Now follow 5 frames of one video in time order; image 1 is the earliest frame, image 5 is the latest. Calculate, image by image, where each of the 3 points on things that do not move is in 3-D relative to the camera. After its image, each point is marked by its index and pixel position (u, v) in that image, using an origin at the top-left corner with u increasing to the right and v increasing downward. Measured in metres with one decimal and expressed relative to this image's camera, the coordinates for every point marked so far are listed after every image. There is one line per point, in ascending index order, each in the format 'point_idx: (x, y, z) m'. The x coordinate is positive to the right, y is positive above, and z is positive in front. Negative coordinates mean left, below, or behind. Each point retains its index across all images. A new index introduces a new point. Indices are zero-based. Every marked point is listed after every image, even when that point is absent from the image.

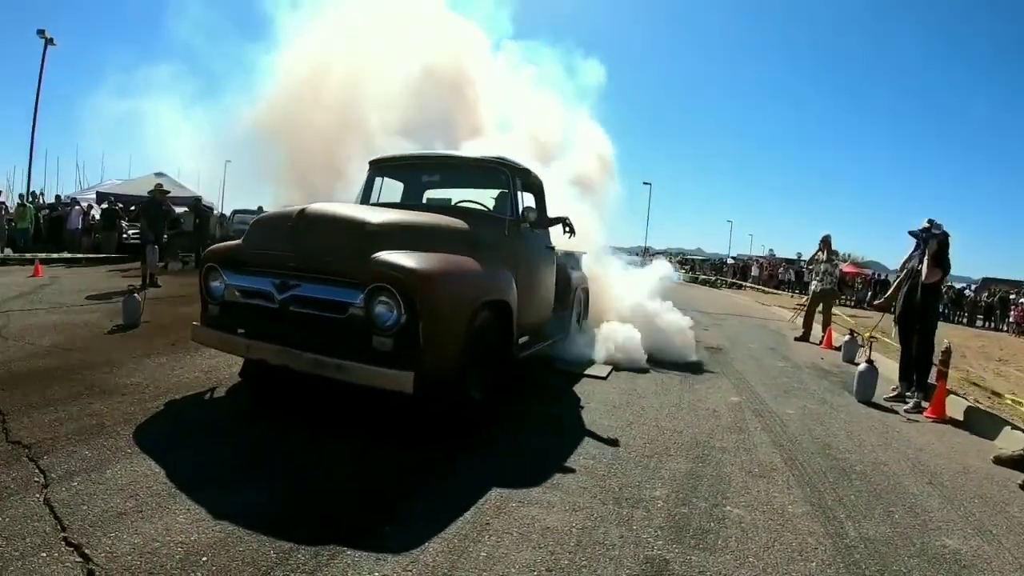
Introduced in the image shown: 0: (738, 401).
0: (+1.9, -1.0, +5.8) m
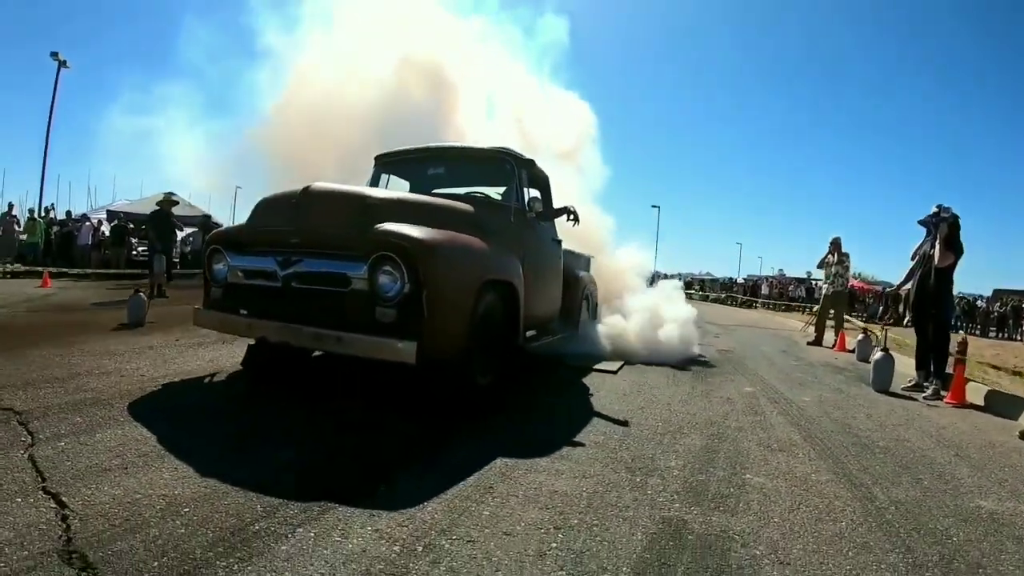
0: (+2.0, -0.8, +5.7) m
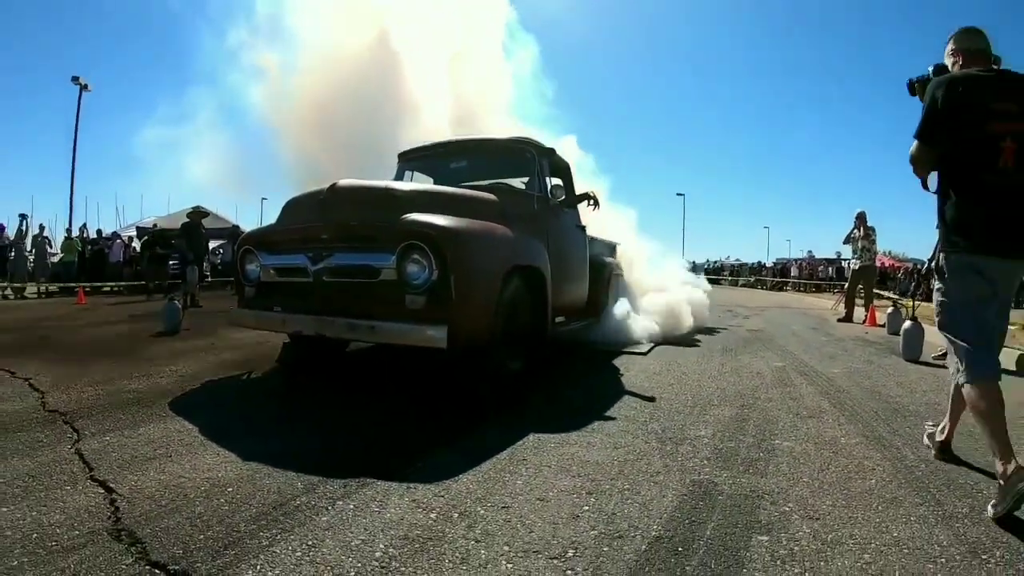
0: (+2.2, -0.6, +5.6) m
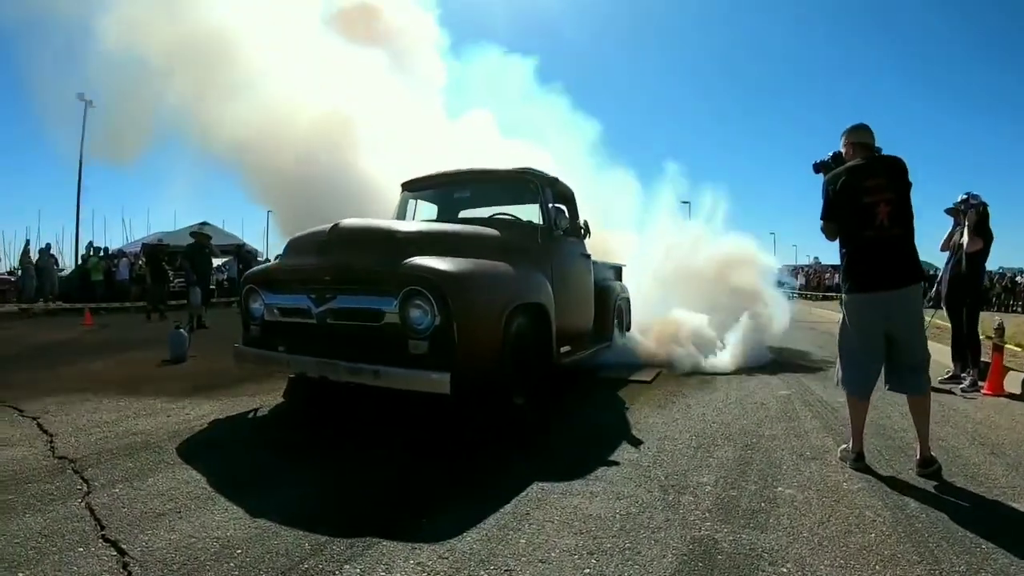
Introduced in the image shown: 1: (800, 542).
0: (+2.3, -0.9, +5.7) m
1: (+1.2, -1.0, +2.7) m
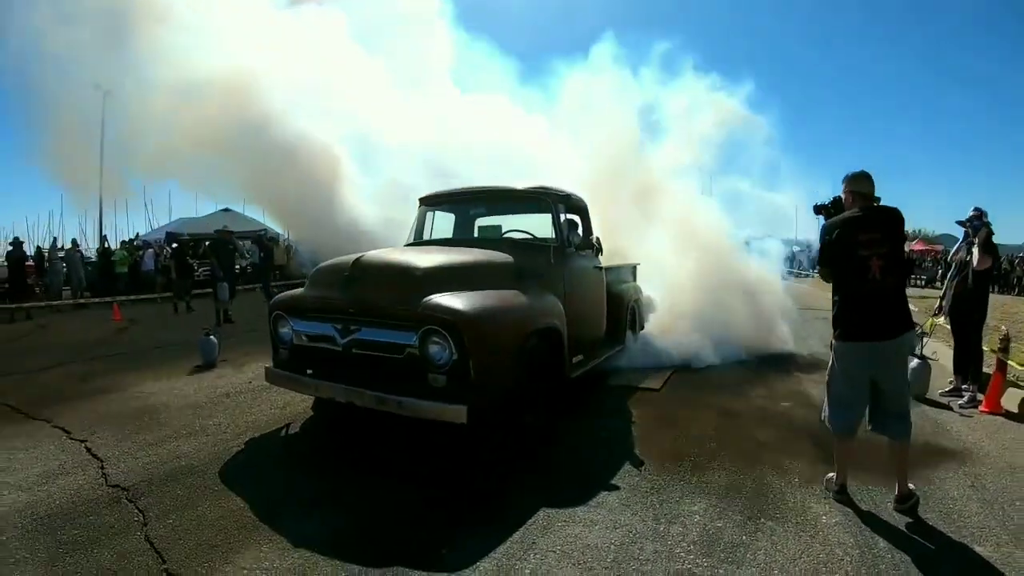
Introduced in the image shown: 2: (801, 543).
0: (+2.4, -1.0, +6.0) m
1: (+1.2, -1.3, +3.1) m
2: (+1.5, -1.3, +3.5) m
